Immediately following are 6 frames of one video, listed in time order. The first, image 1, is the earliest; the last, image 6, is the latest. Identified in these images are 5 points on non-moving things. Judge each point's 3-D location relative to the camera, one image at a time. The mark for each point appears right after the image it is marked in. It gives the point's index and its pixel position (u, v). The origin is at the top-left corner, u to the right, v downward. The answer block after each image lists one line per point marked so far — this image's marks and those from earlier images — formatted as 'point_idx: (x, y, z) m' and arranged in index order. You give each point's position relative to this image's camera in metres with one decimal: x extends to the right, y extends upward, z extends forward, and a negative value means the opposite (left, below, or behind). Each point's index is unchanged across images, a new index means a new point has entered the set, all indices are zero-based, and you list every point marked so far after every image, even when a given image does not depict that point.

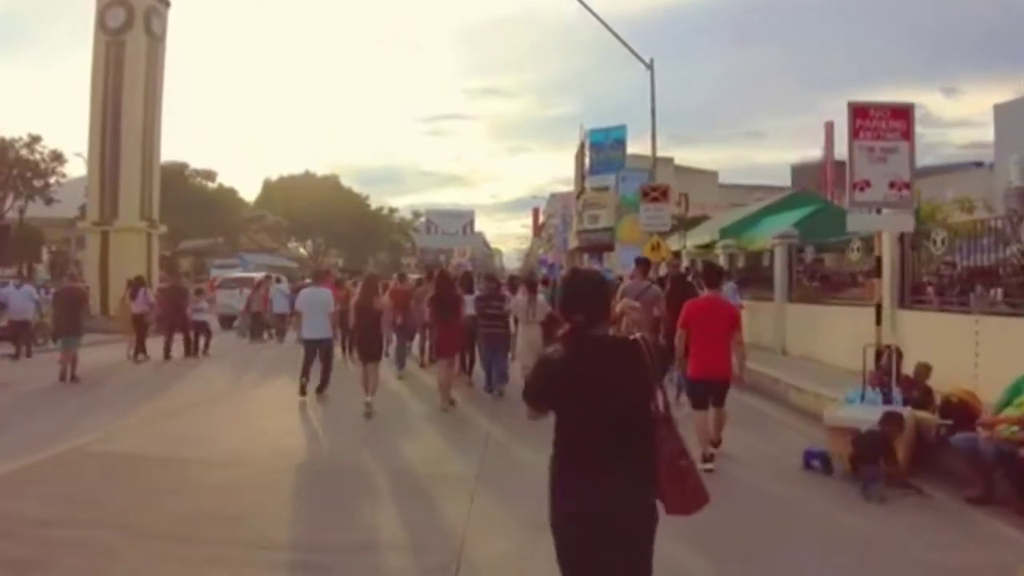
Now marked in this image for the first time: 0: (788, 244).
0: (+4.4, +0.7, +18.7) m
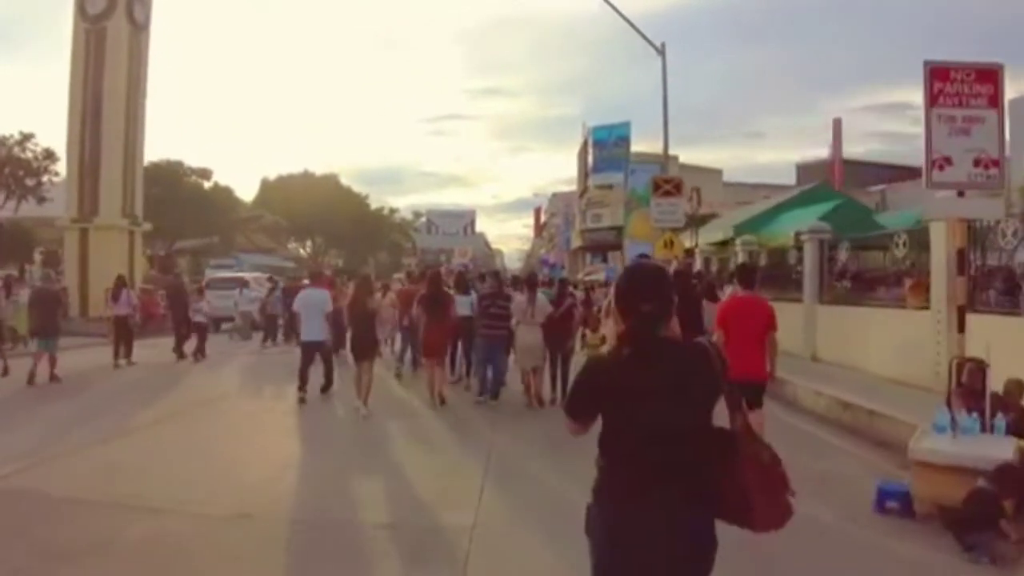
0: (+4.4, +0.7, +17.2) m
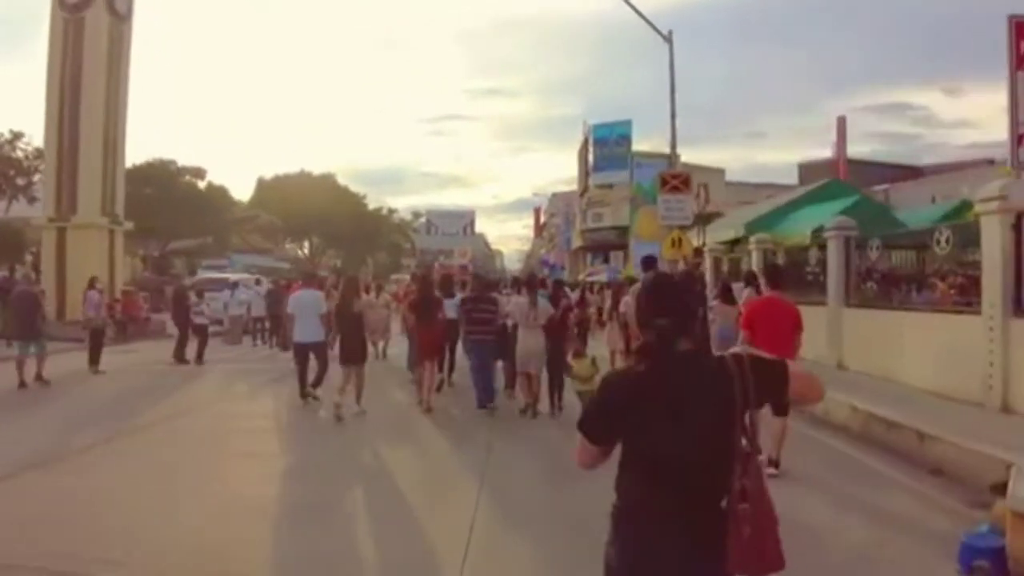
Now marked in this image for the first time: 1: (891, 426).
0: (+4.4, +0.7, +15.9) m
1: (+3.2, -1.2, +10.3) m
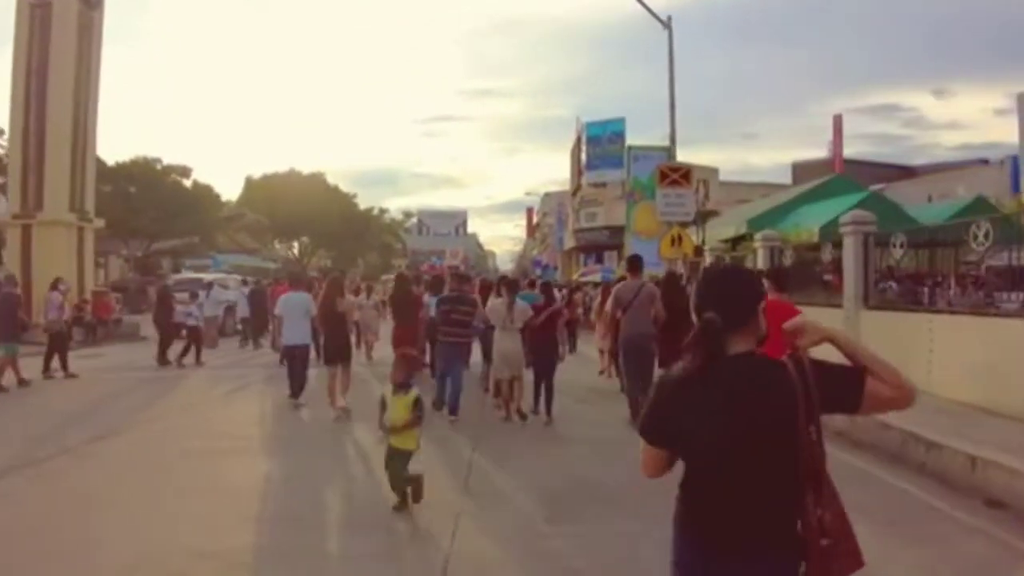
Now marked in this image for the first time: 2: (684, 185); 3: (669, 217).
0: (+4.2, +0.6, +14.7) m
1: (+3.1, -1.2, +9.0) m
2: (+2.7, +1.6, +19.2) m
3: (+2.5, +1.1, +19.1) m
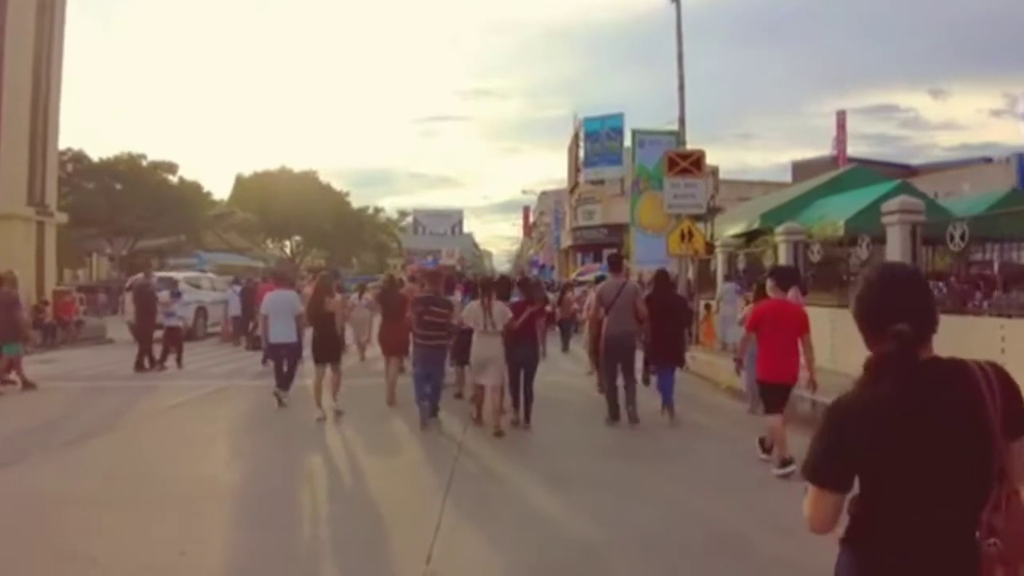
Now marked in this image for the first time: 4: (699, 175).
0: (+4.1, +0.7, +12.8) m
1: (+3.0, -1.2, +7.2) m
2: (+2.6, +1.6, +17.3) m
3: (+2.4, +1.1, +17.2) m
4: (+2.7, +1.6, +17.3) m
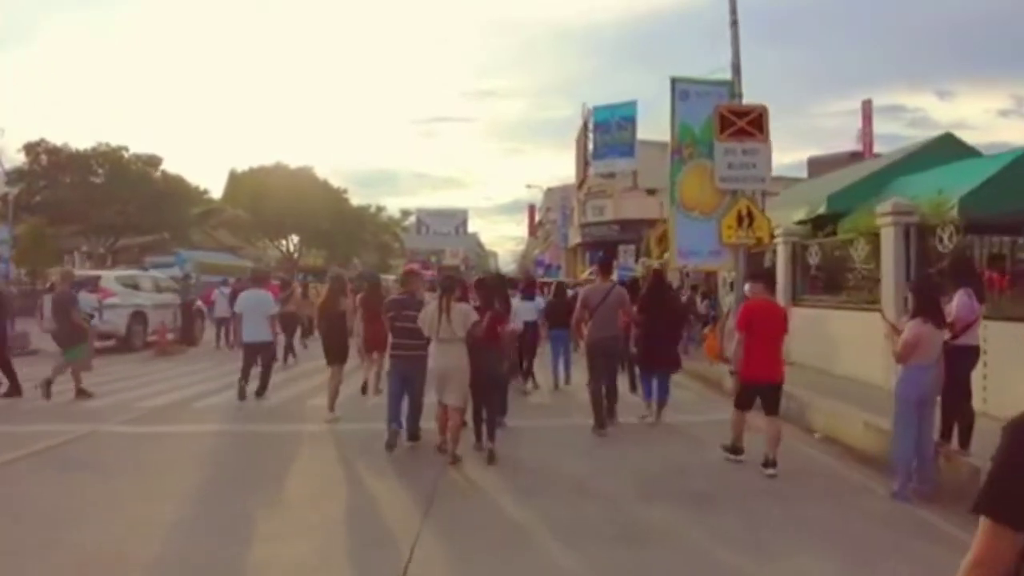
0: (+4.1, +0.6, +8.5) m
1: (+3.0, -1.2, +2.8) m
2: (+2.6, +1.6, +13.0) m
3: (+2.4, +1.1, +12.9) m
4: (+2.7, +1.6, +13.0) m
